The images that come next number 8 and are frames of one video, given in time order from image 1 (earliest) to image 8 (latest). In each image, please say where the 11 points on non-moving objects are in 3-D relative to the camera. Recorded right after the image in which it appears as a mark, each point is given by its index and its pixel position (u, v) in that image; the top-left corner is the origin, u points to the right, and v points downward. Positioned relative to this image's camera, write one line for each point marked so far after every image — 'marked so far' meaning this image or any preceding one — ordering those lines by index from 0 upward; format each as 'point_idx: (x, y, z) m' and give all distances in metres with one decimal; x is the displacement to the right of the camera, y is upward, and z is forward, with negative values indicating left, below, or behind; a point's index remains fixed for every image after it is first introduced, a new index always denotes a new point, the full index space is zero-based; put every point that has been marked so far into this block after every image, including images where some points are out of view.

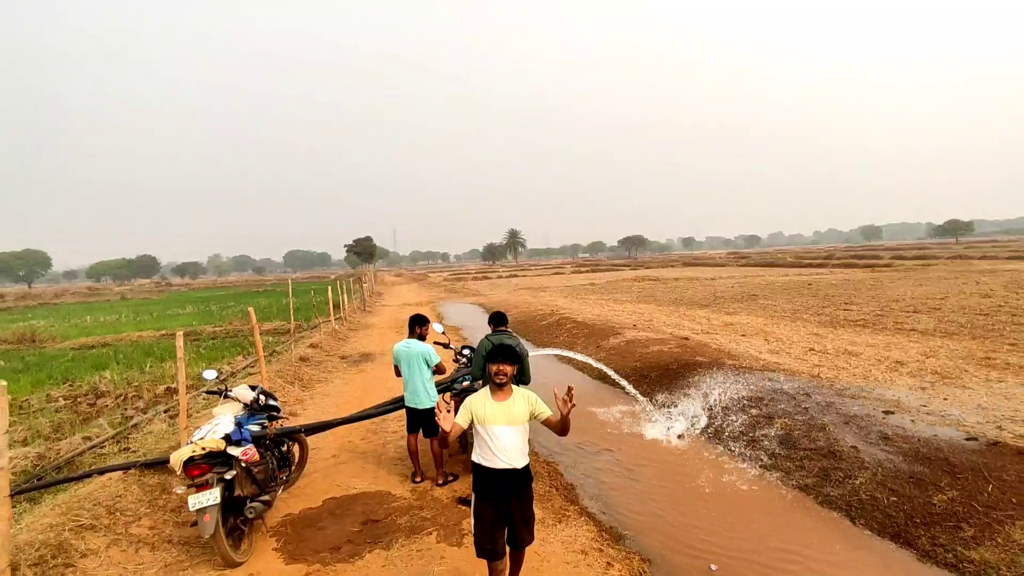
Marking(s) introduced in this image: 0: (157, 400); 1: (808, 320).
0: (-7.9, -2.4, +11.4) m
1: (+11.0, -1.1, +18.9) m
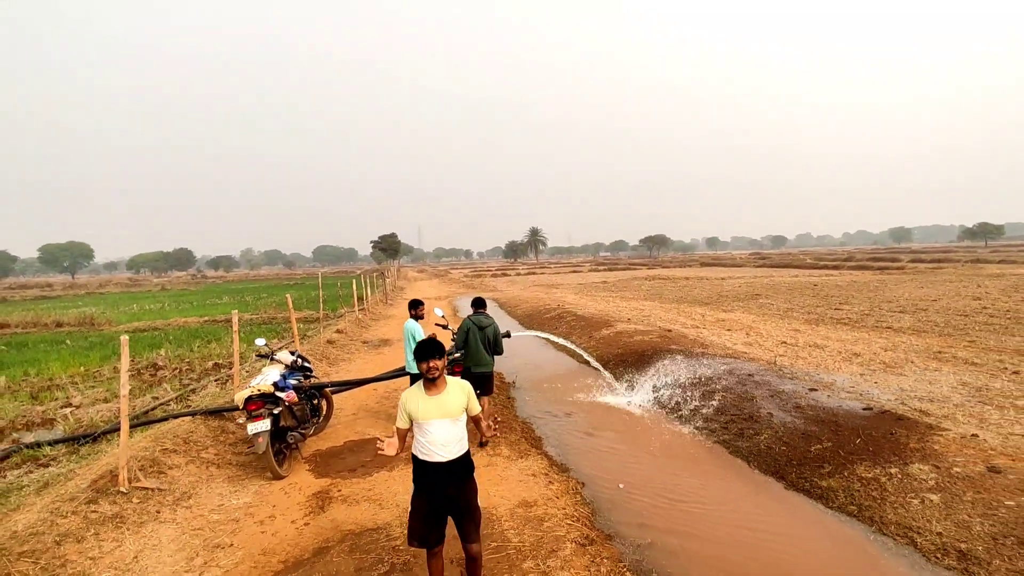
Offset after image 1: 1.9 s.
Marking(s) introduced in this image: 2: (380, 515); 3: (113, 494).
0: (-8.0, -2.2, +13.4) m
1: (+11.2, -1.1, +20.1) m
2: (-1.4, -2.5, +5.6) m
3: (-4.4, -2.3, +5.7) m
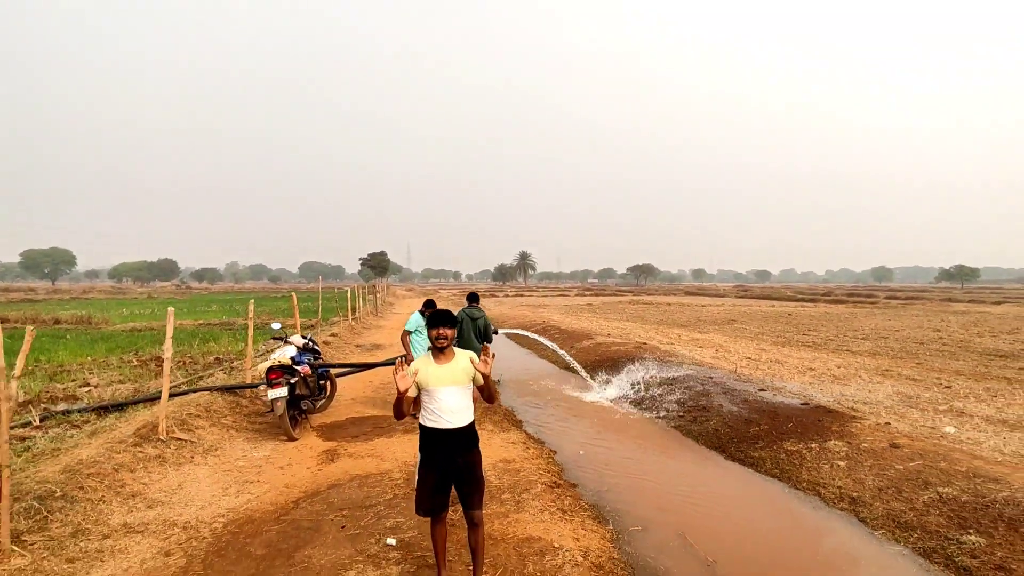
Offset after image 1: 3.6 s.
0: (-8.4, -2.1, +14.3) m
1: (+10.7, -2.1, +21.4) m
2: (-1.7, -2.3, +6.6) m
3: (-4.7, -2.0, +6.6) m
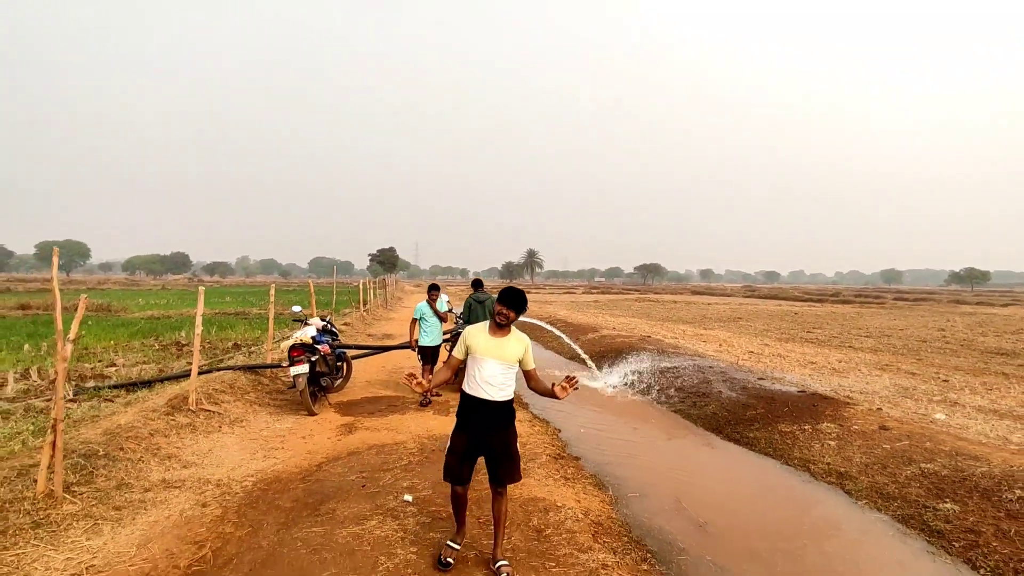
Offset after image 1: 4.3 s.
0: (-8.2, -1.7, +14.8) m
1: (+11.0, -2.0, +21.7) m
2: (-1.6, -2.1, +7.0) m
3: (-4.6, -1.7, +7.1) m
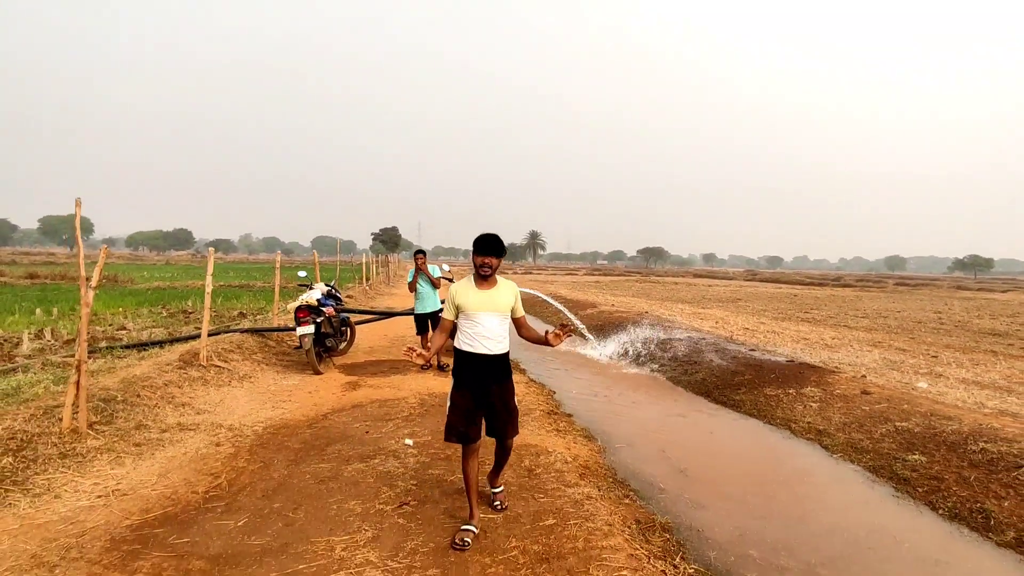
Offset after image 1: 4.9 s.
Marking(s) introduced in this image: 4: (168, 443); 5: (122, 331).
0: (-8.2, -0.8, +15.1) m
1: (+11.0, -1.1, +21.9) m
2: (-1.6, -1.5, +7.3) m
3: (-4.6, -1.1, +7.4) m
4: (-3.5, -1.6, +5.1) m
5: (-8.9, -1.0, +11.5) m
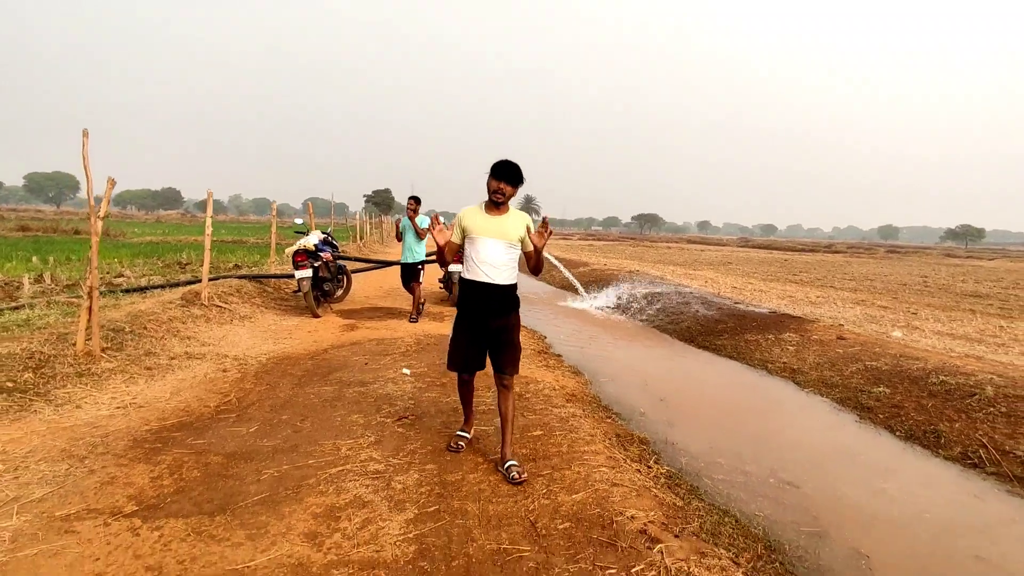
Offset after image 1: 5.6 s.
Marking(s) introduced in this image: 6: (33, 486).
0: (-8.4, +0.6, +15.3) m
1: (+10.7, +0.5, +22.3) m
2: (-1.7, -0.7, +7.6) m
3: (-4.7, -0.3, +7.6) m
4: (-3.6, -0.8, +5.4) m
5: (-9.0, +0.2, +11.6) m
6: (-2.9, -1.2, +3.1) m
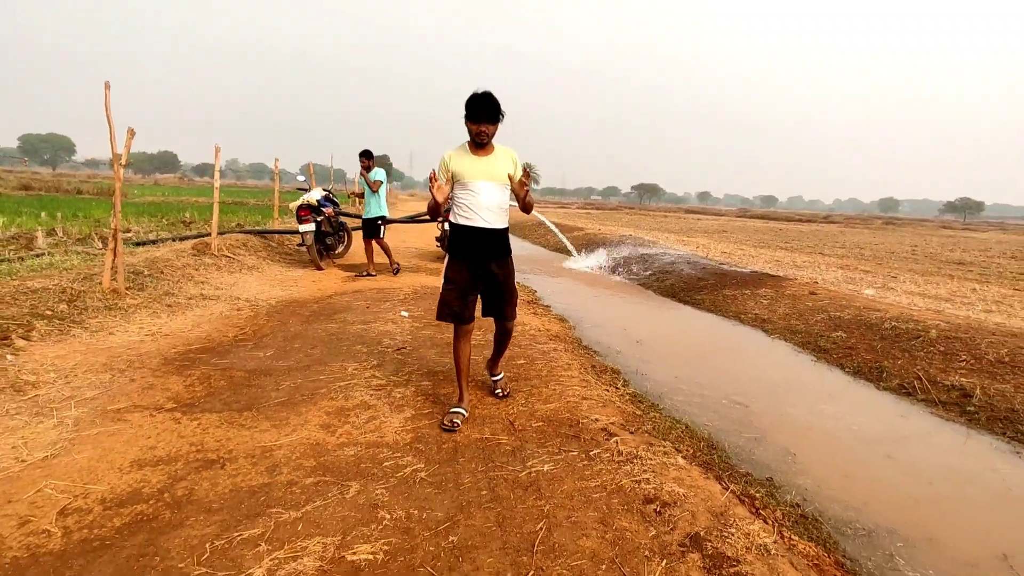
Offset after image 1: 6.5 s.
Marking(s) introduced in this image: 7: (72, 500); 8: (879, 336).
0: (-8.6, +1.9, +15.7) m
1: (+10.6, +2.0, +22.7) m
2: (-1.9, +0.1, +8.1) m
3: (-4.9, +0.5, +8.1) m
4: (-3.7, -0.2, +5.9) m
5: (-9.1, +1.3, +12.0) m
6: (-3.0, -0.7, +3.6) m
7: (-2.1, -1.0, +2.5) m
8: (+4.3, -0.6, +5.9) m
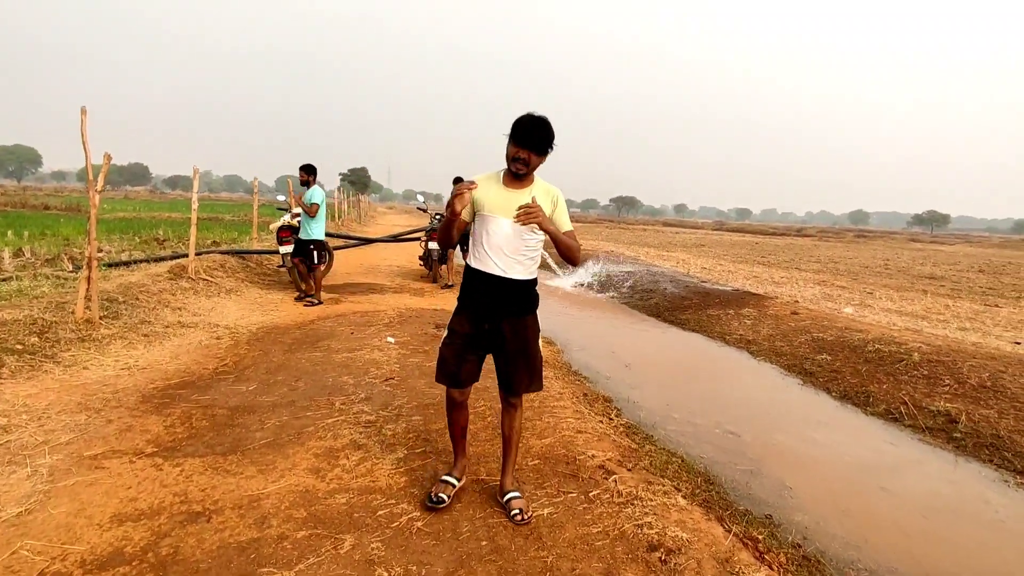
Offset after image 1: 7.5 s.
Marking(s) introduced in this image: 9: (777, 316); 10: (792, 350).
0: (-9.1, +1.3, +15.3) m
1: (+9.8, +1.4, +23.1) m
2: (-2.1, -0.3, +8.0) m
3: (-5.1, +0.2, +7.8) m
4: (-3.8, -0.5, +5.7) m
5: (-9.5, +0.8, +11.7) m
6: (-3.1, -1.0, +3.4) m
7: (-2.1, -1.3, +2.3) m
8: (+4.2, -0.8, +6.0) m
9: (+4.4, -0.5, +8.3) m
10: (+3.7, -0.8, +6.7) m
